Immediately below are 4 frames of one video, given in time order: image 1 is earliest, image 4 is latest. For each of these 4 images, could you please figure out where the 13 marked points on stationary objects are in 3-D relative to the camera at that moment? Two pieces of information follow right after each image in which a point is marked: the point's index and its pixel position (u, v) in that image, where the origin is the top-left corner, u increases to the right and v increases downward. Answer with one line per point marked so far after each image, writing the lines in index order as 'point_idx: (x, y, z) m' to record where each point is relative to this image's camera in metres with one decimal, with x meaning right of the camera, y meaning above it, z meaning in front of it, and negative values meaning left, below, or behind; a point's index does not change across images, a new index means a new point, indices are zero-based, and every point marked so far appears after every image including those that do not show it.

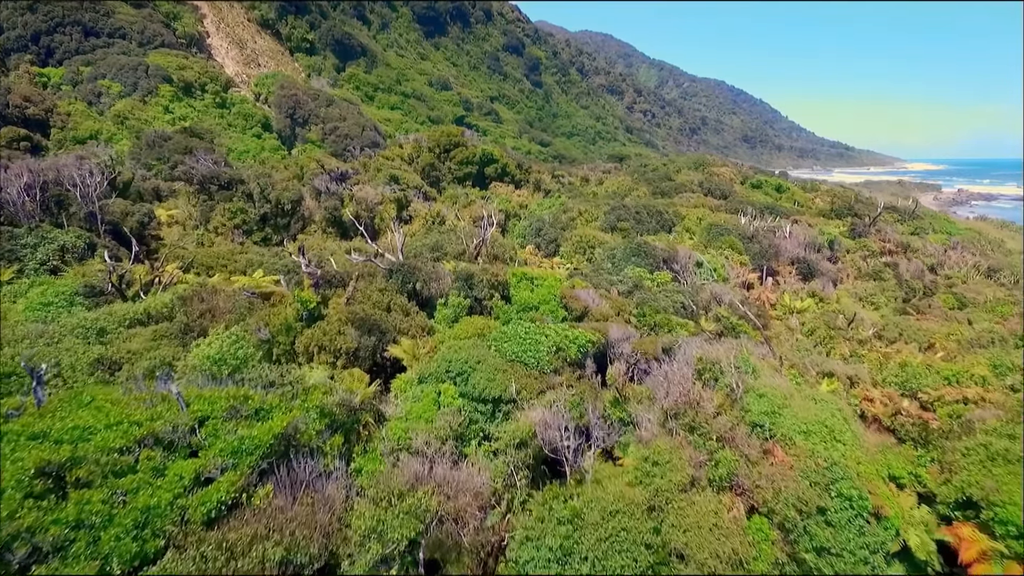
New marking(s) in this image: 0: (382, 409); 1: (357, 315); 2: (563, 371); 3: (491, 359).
0: (-1.8, -1.7, +10.7) m
1: (-2.7, -0.5, +13.2) m
2: (+0.8, -1.3, +12.1) m
3: (-0.3, -1.1, +11.7) m
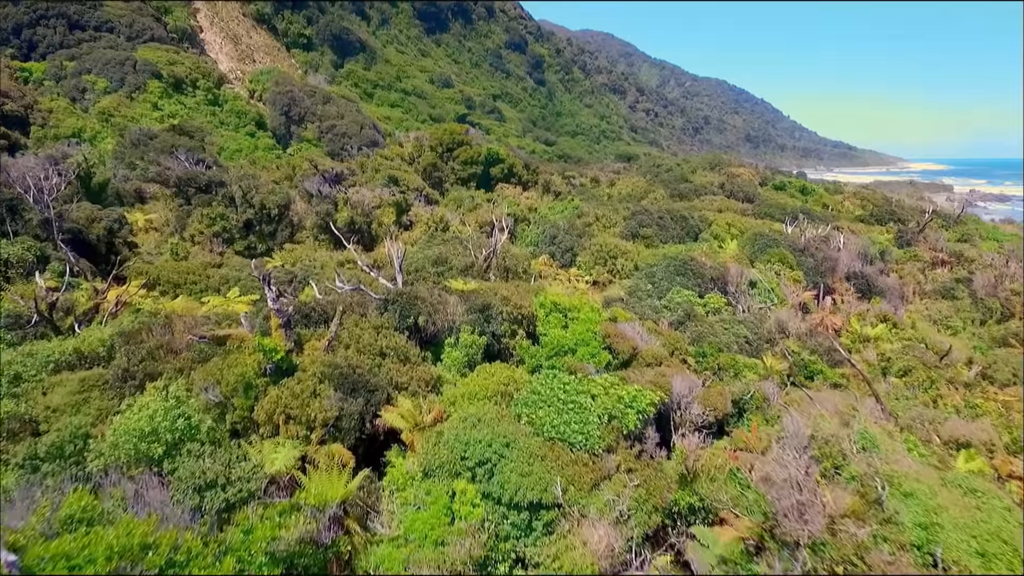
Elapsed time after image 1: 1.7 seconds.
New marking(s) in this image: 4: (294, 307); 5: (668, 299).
0: (-1.4, -2.2, +7.5) m
1: (-2.2, -1.1, +9.9) m
2: (+1.2, -1.9, +8.9) m
3: (+0.1, -1.6, +8.5) m
4: (-3.4, -0.3, +11.9) m
5: (+3.1, -0.2, +15.5) m
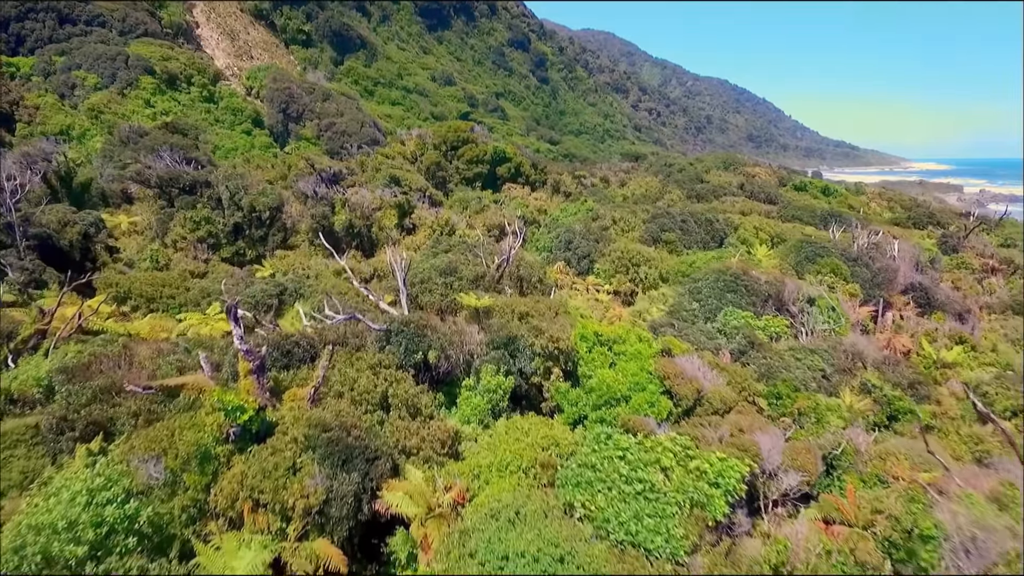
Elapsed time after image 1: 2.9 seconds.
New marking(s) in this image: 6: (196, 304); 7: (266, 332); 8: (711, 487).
0: (-1.0, -2.6, +5.1) m
1: (-1.8, -1.4, +7.6) m
2: (+1.7, -2.2, +6.5) m
3: (+0.5, -2.0, +6.1) m
4: (-3.0, -0.7, +9.5) m
5: (+3.5, -0.6, +13.1) m
6: (-7.3, -0.4, +17.8) m
7: (-3.4, -0.6, +10.7) m
8: (+1.8, -1.8, +7.1) m
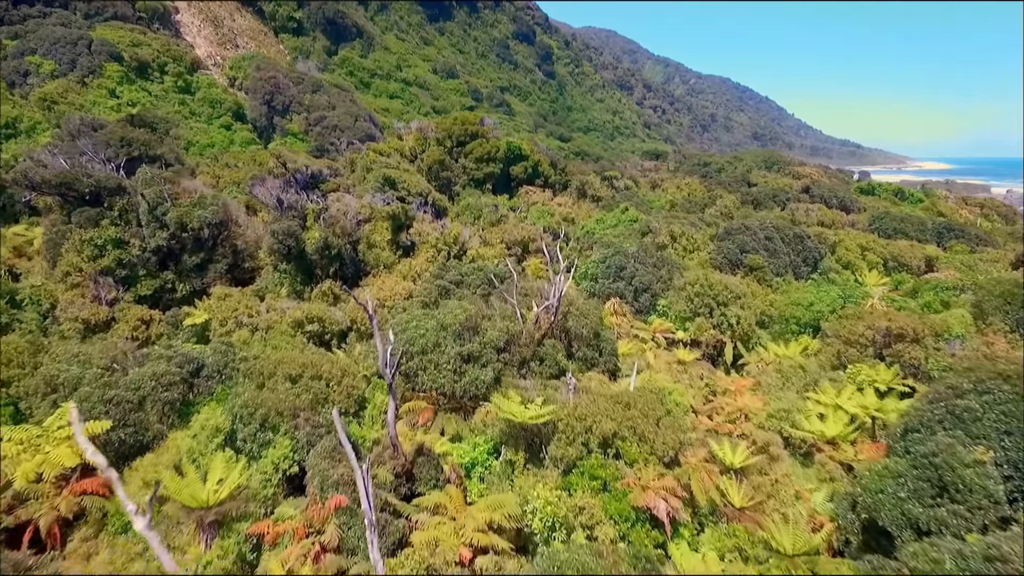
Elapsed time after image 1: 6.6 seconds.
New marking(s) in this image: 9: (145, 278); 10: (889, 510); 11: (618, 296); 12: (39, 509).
0: (-0.1, -3.8, -2.2) m
1: (-1.0, -2.6, +0.3) m
2: (+2.5, -3.4, -0.8) m
3: (+1.4, -3.2, -1.2) m
4: (-2.1, -1.8, +2.2) m
5: (+4.4, -1.8, +5.8) m
6: (-6.4, -1.5, +10.5) m
7: (-2.5, -1.7, +3.4) m
8: (+2.7, -3.0, -0.2) m
9: (-8.4, +0.3, +17.5) m
10: (+3.4, -1.7, +6.8) m
11: (+2.7, -0.2, +19.4) m
12: (-4.8, -1.9, +7.4) m
